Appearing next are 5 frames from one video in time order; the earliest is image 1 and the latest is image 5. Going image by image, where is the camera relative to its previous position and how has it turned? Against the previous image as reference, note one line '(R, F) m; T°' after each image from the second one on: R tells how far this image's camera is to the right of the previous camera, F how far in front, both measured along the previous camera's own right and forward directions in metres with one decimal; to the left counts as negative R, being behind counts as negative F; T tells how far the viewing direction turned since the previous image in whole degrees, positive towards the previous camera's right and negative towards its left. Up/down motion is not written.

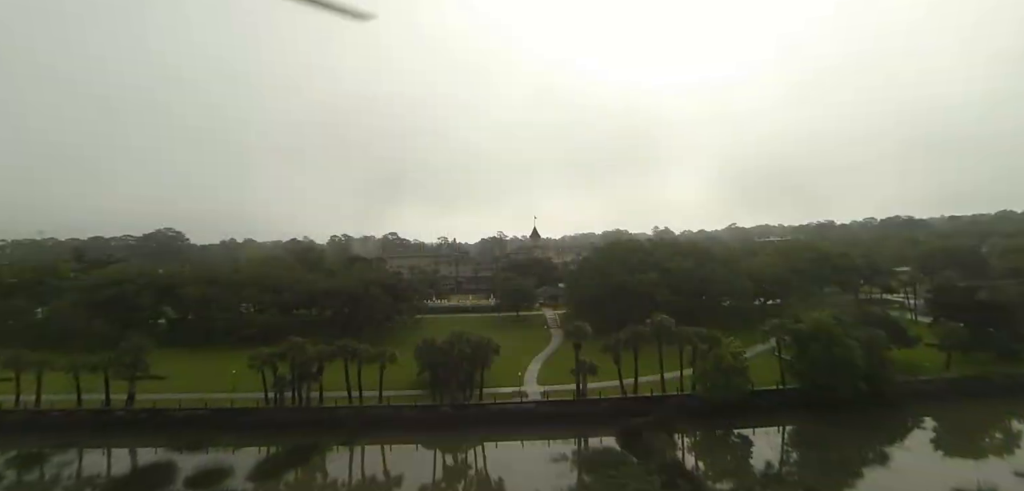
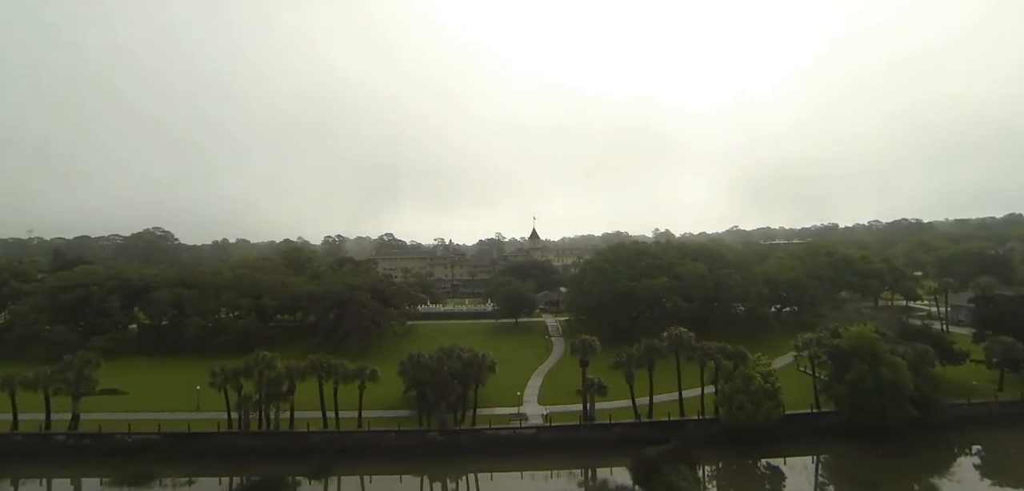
(0.0, +3.5) m; 0°
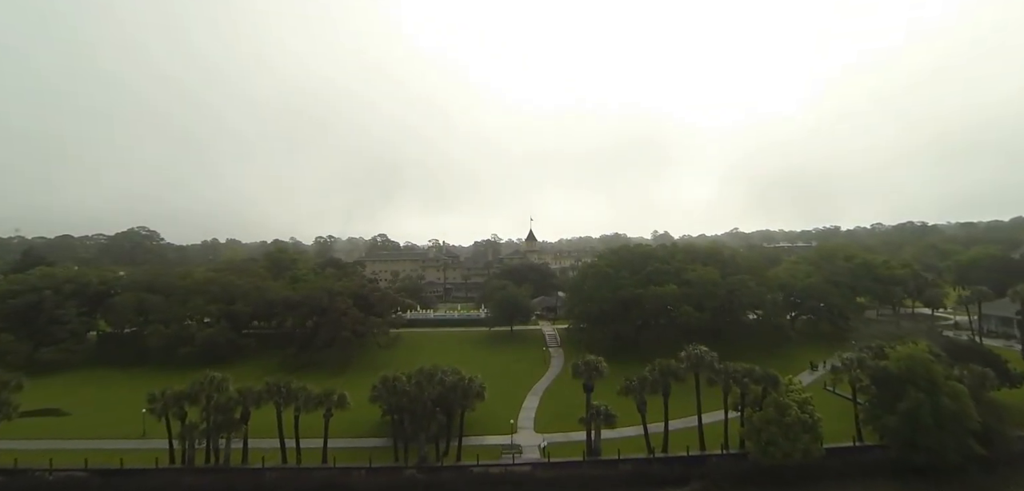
(+0.2, +3.7) m; 0°
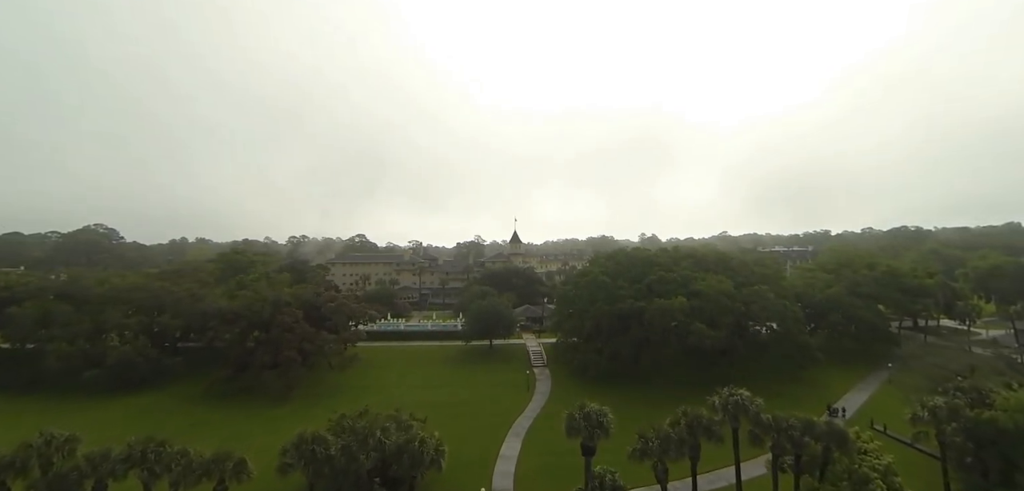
(+0.4, +6.2) m; +2°
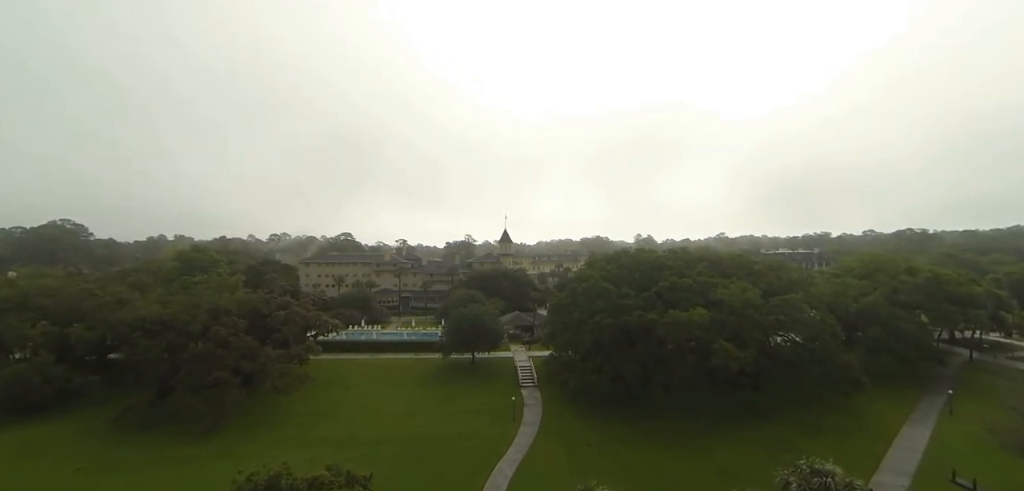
(+0.5, +5.8) m; +1°
